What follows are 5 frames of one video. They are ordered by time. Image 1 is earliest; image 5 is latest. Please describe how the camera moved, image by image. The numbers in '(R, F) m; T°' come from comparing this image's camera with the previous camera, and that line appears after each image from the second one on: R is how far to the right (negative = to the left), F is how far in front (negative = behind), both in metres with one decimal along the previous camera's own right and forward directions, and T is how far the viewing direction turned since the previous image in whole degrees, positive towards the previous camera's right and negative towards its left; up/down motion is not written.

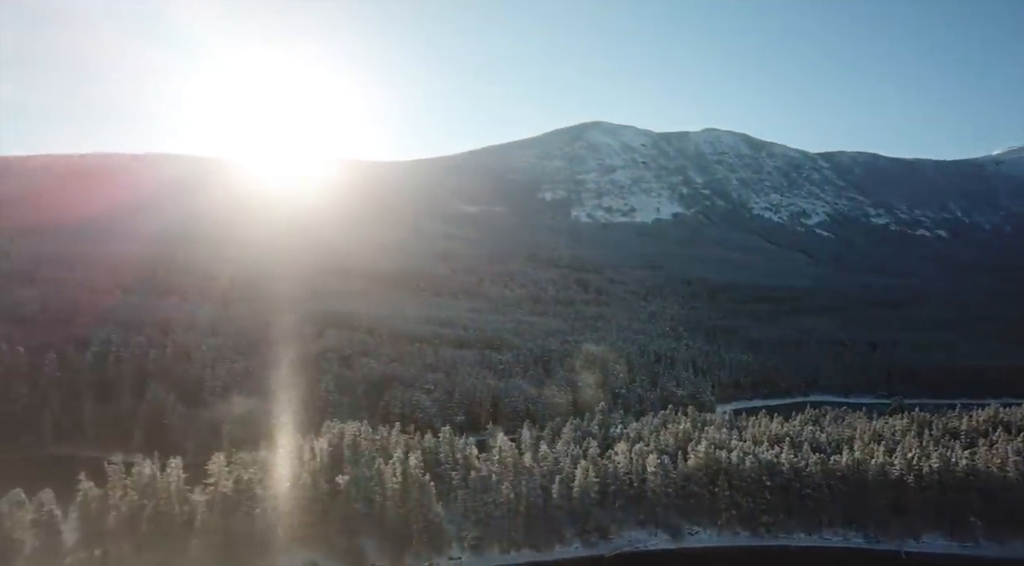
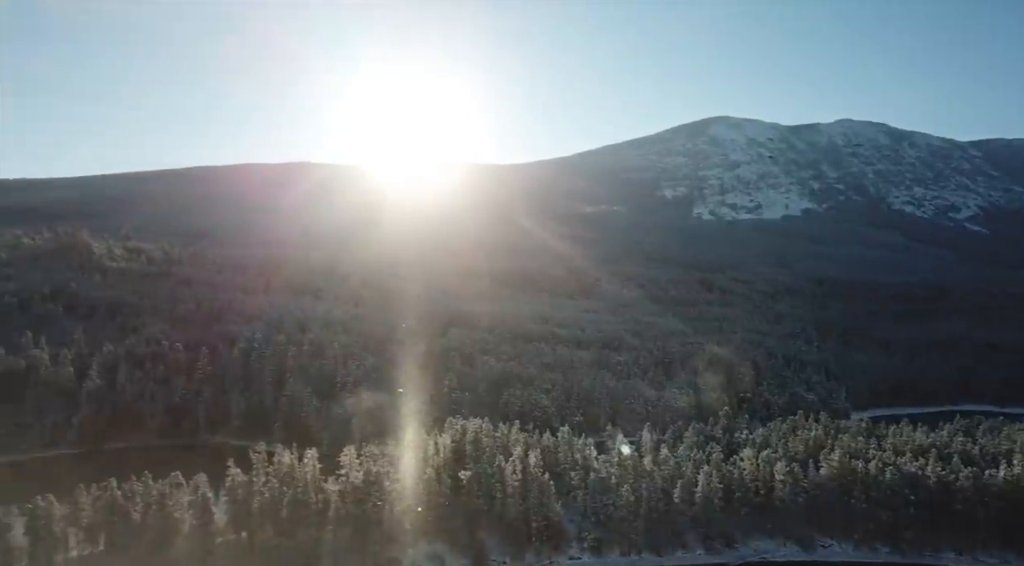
(+1.7, -0.5) m; -10°
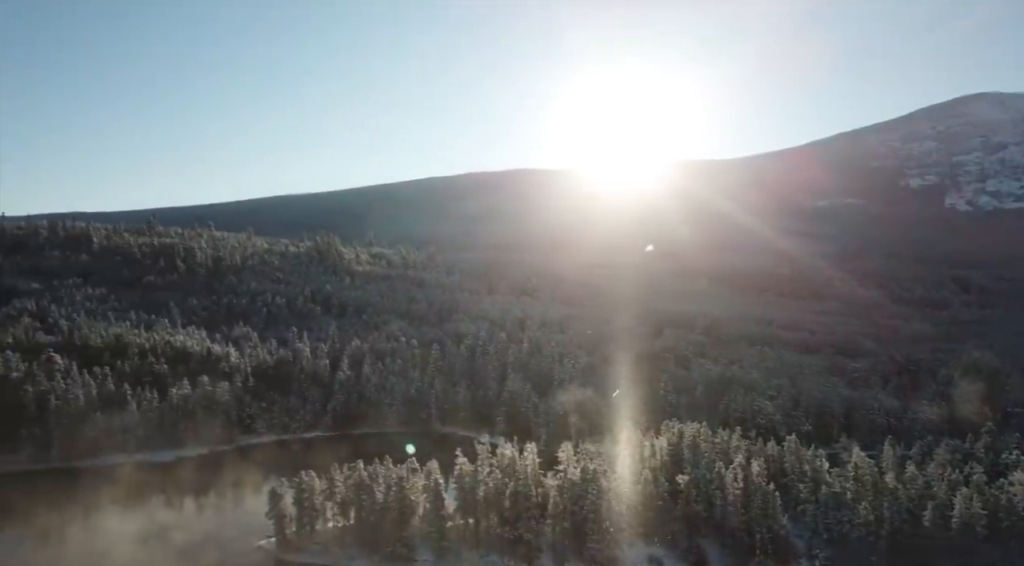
(+3.3, 0.0) m; -18°
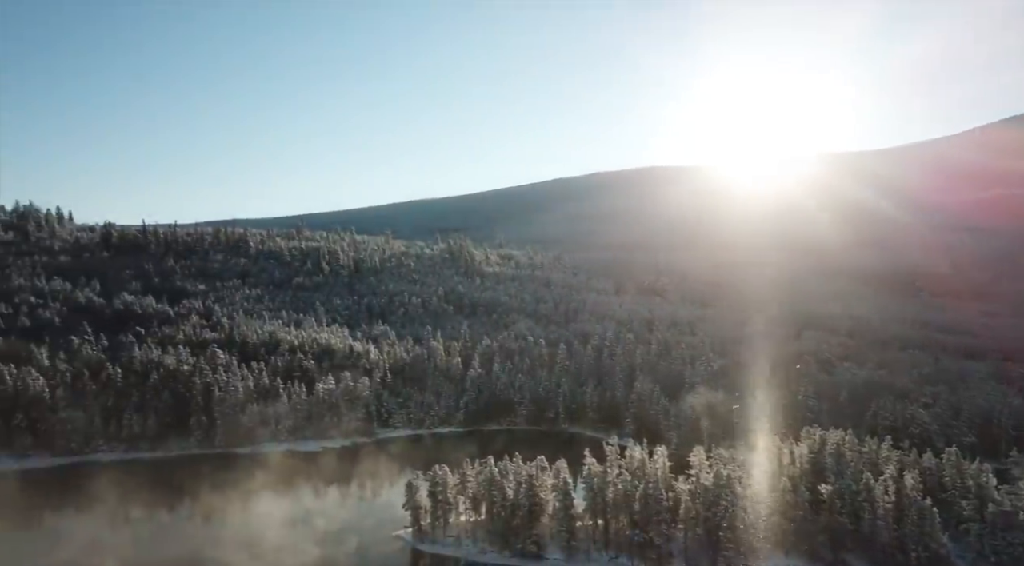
(+2.4, +0.4) m; -11°
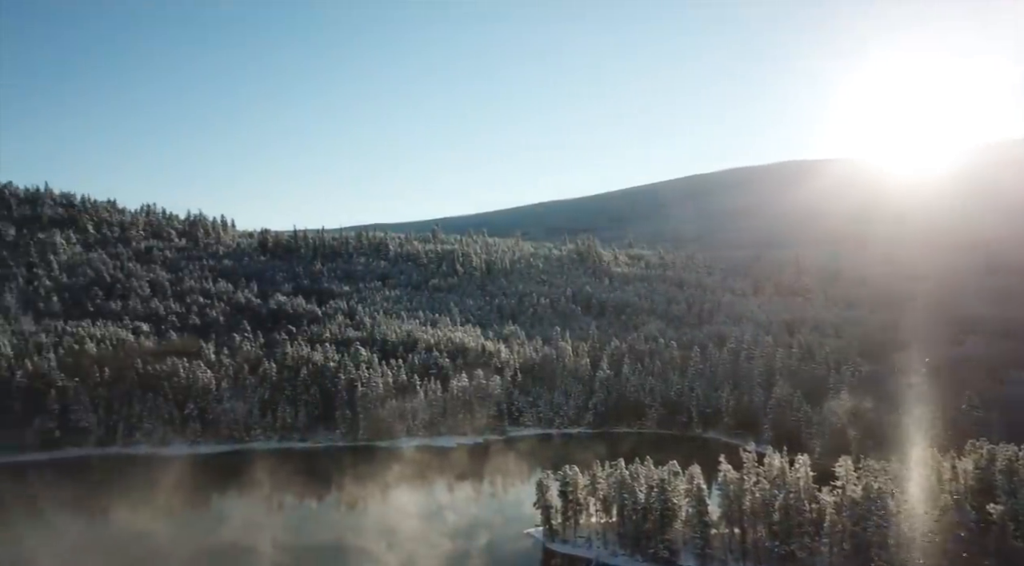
(+1.7, 0.0) m; -10°
